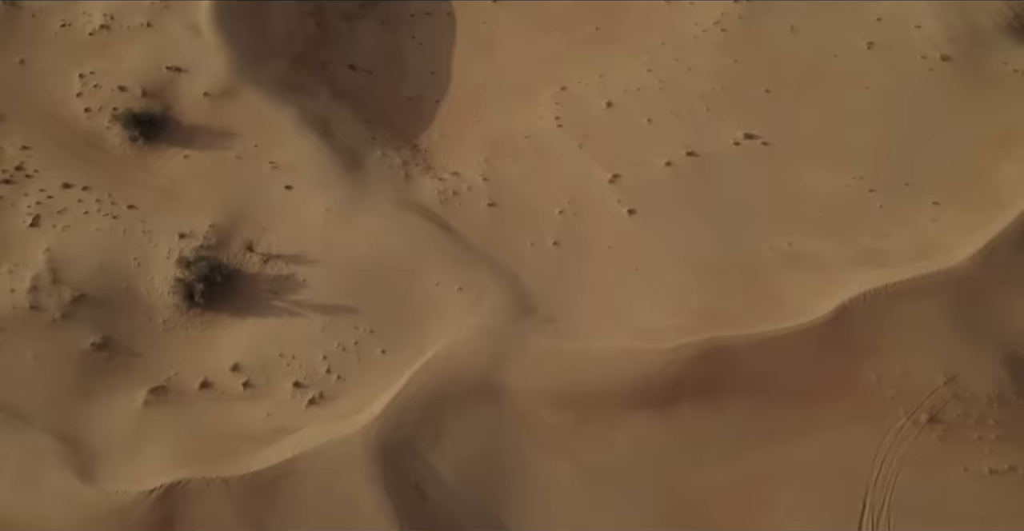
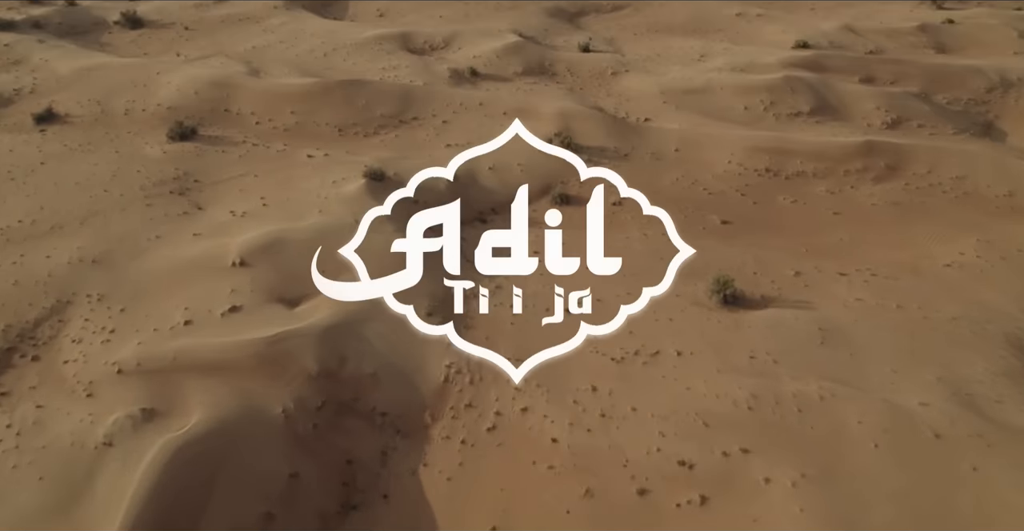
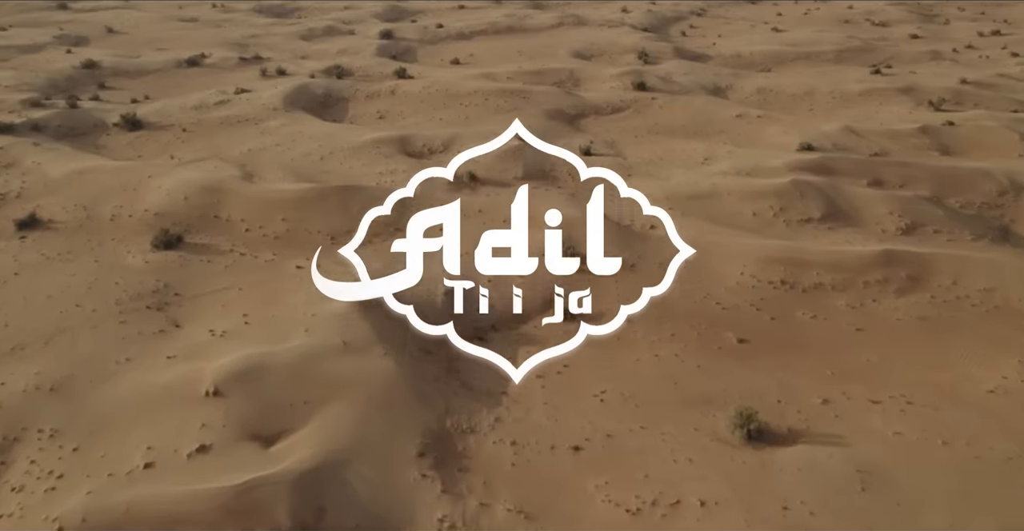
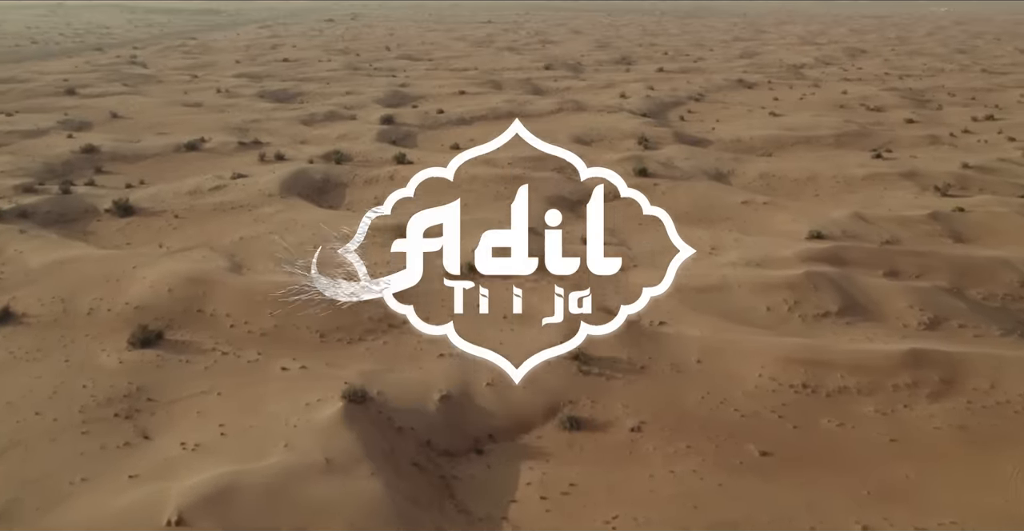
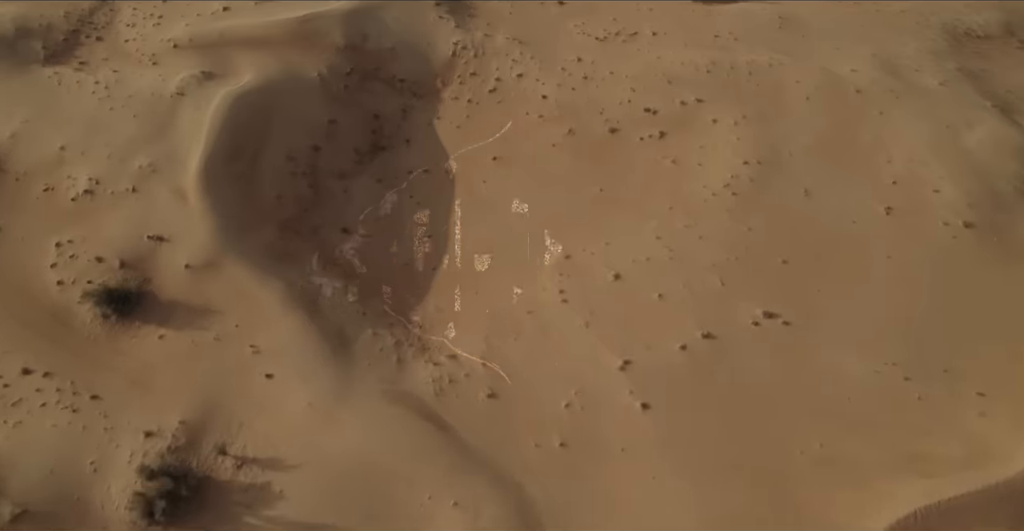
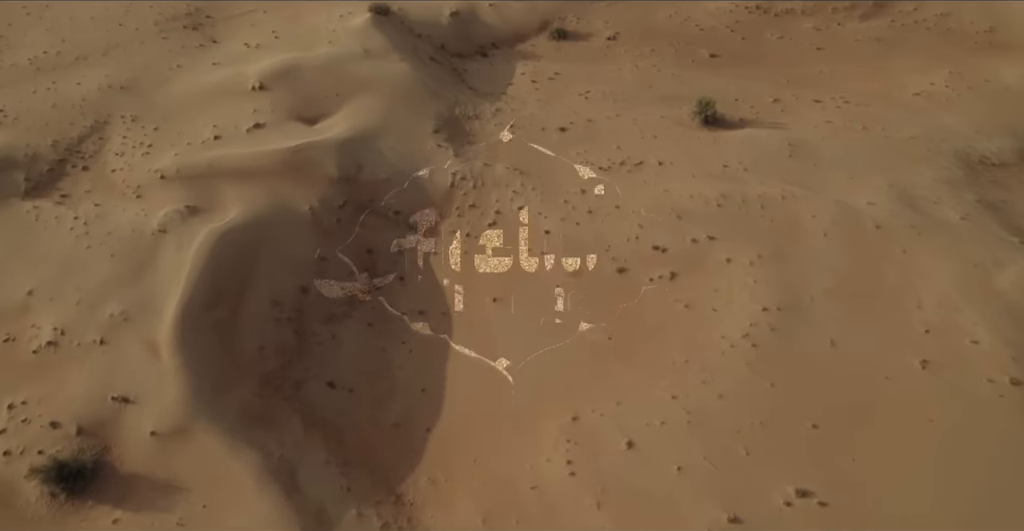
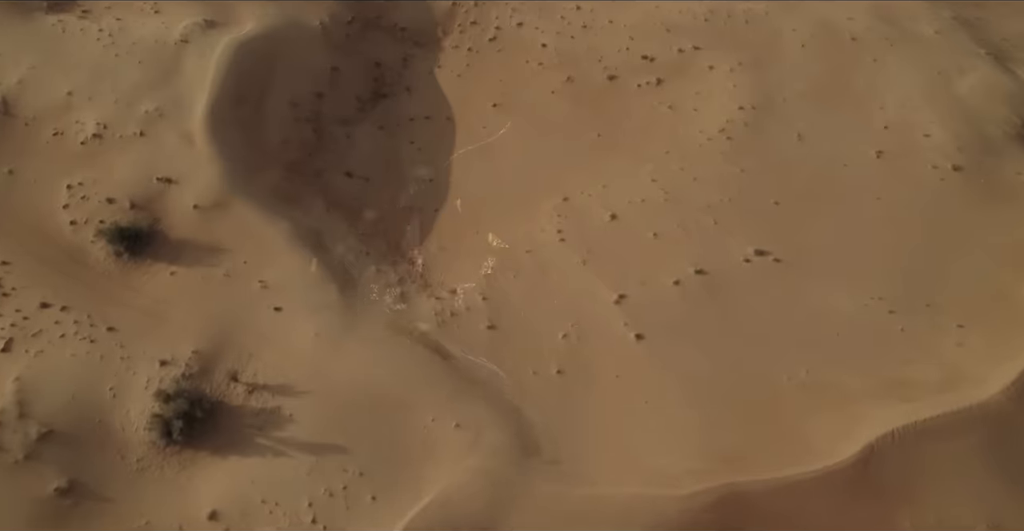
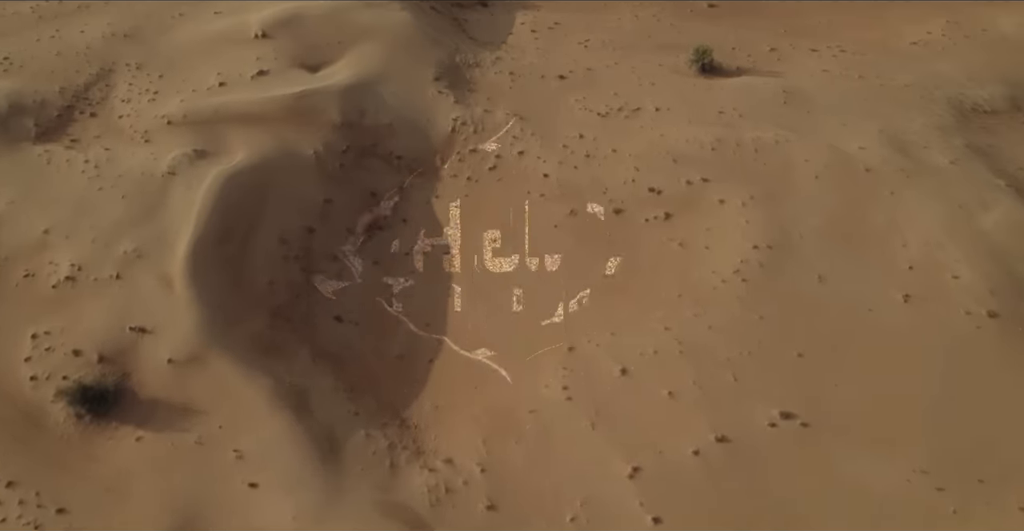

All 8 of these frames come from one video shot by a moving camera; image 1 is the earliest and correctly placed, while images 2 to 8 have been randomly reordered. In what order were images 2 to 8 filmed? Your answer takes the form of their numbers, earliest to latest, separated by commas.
7, 5, 8, 6, 2, 3, 4
